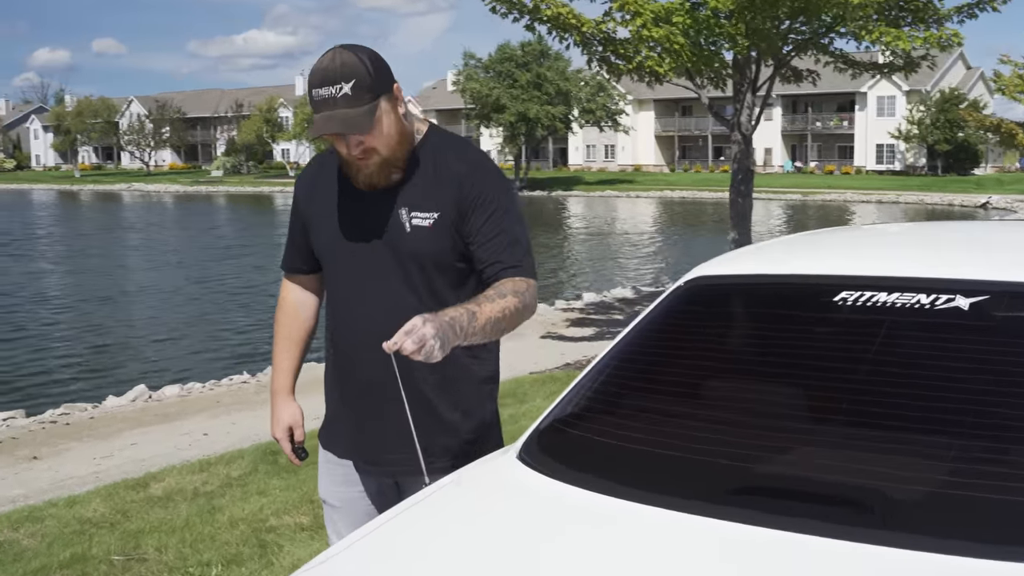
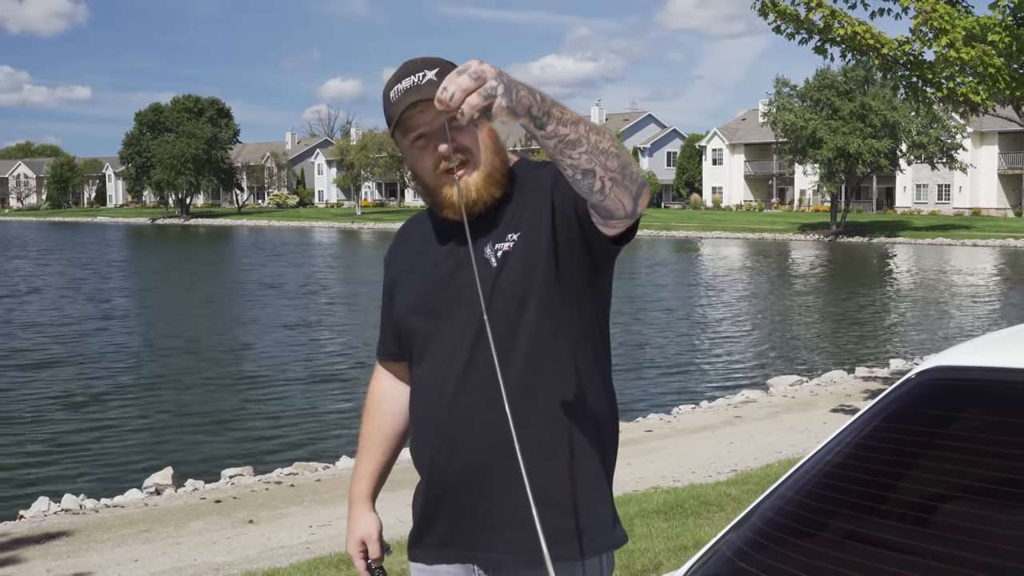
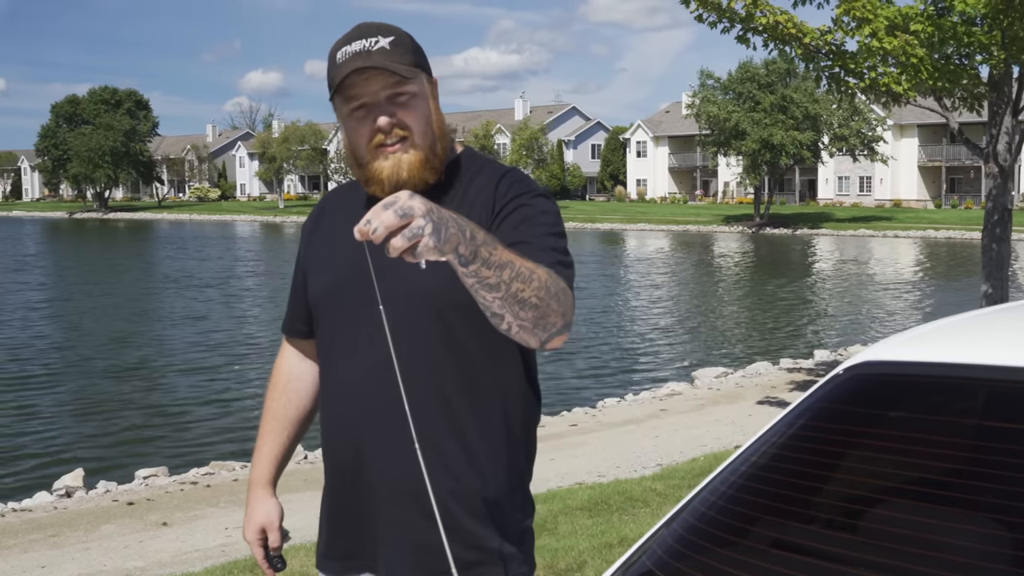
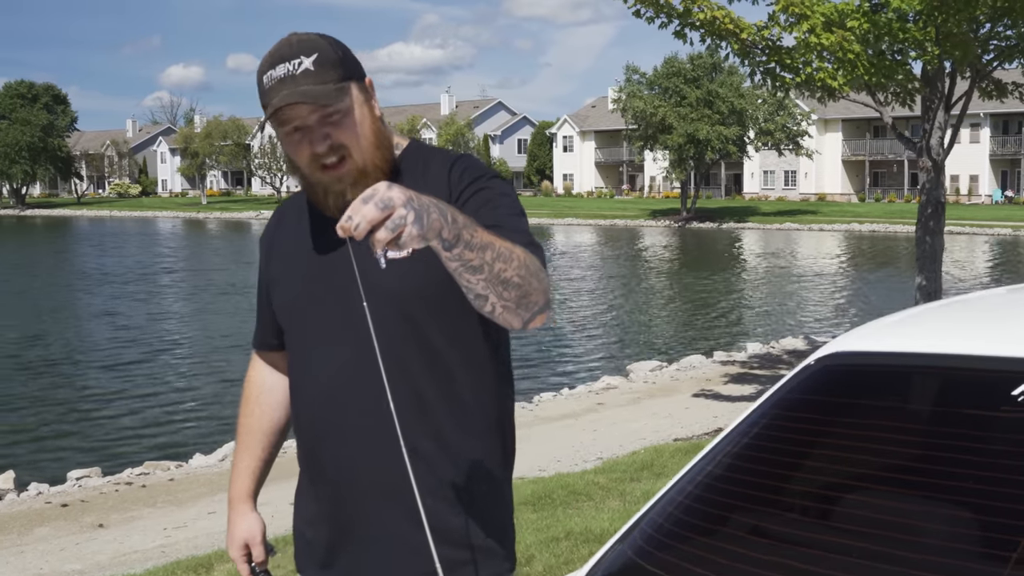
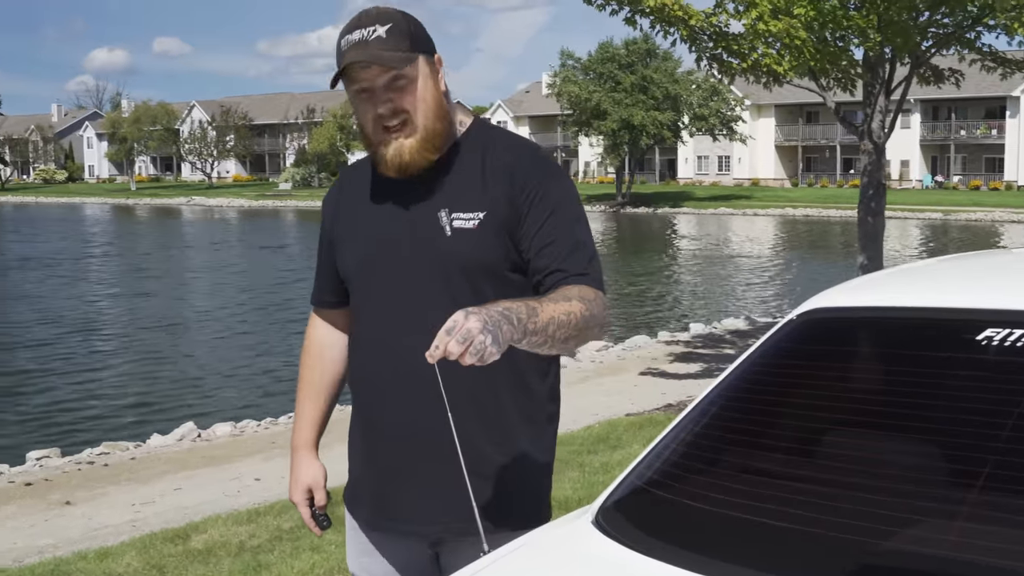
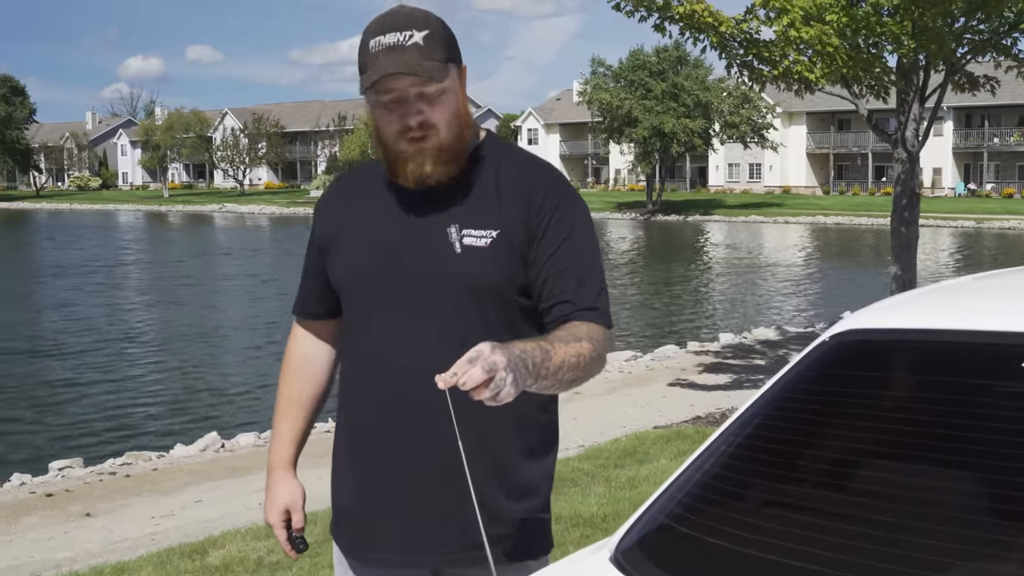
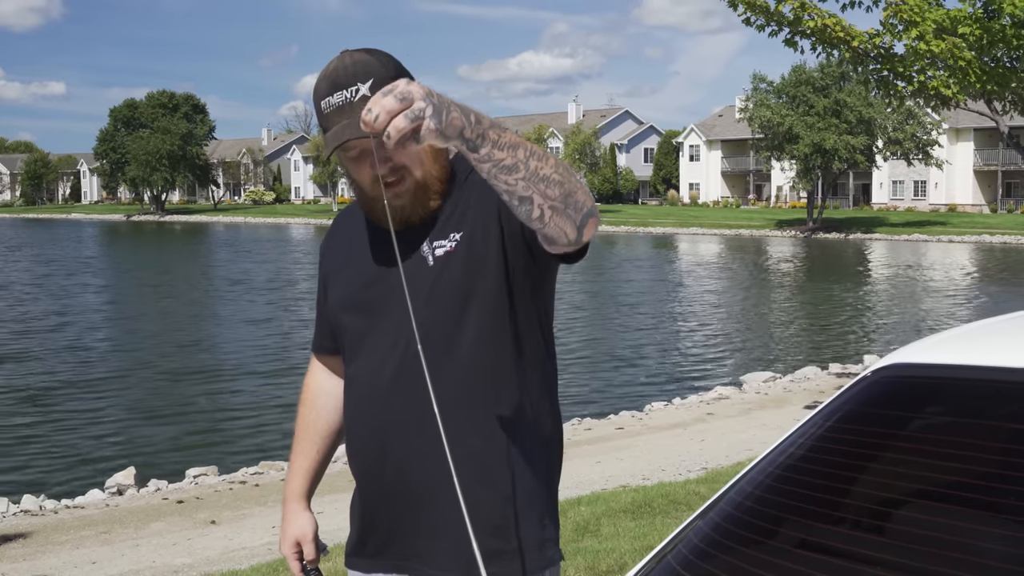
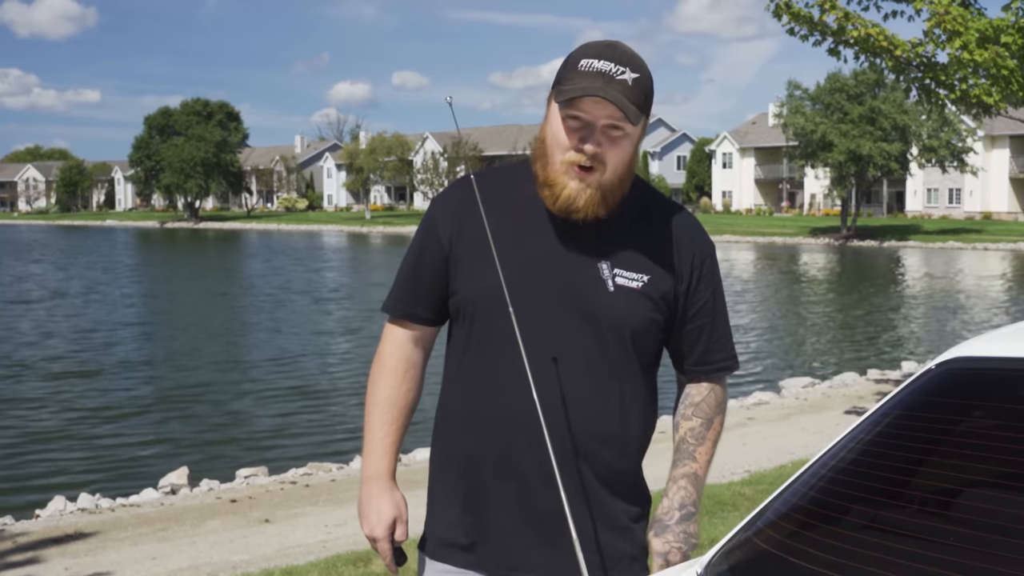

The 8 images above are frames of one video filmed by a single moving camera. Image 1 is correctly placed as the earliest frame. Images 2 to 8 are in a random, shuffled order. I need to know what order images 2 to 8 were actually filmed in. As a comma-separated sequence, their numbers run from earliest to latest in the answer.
5, 6, 4, 3, 7, 2, 8
